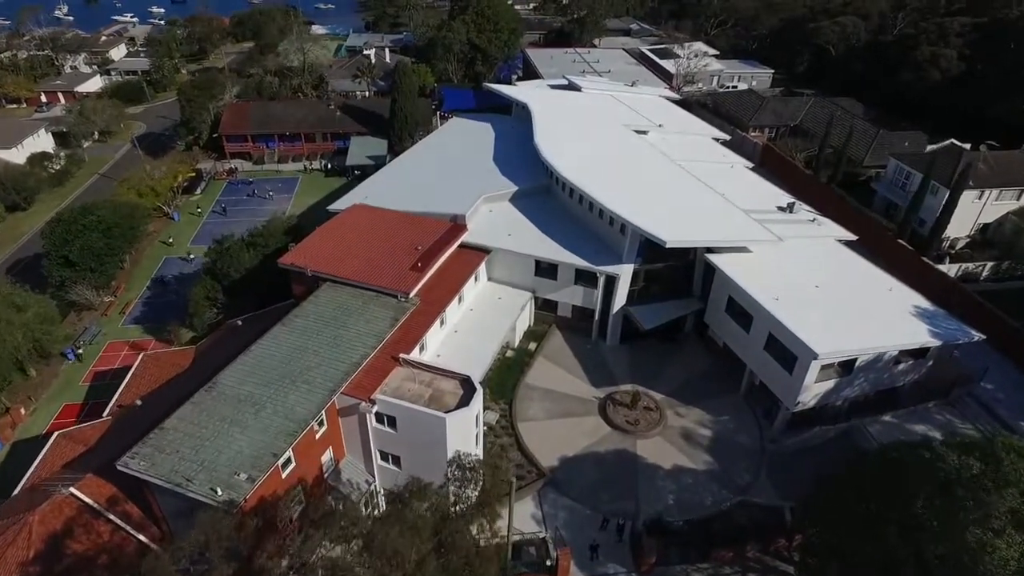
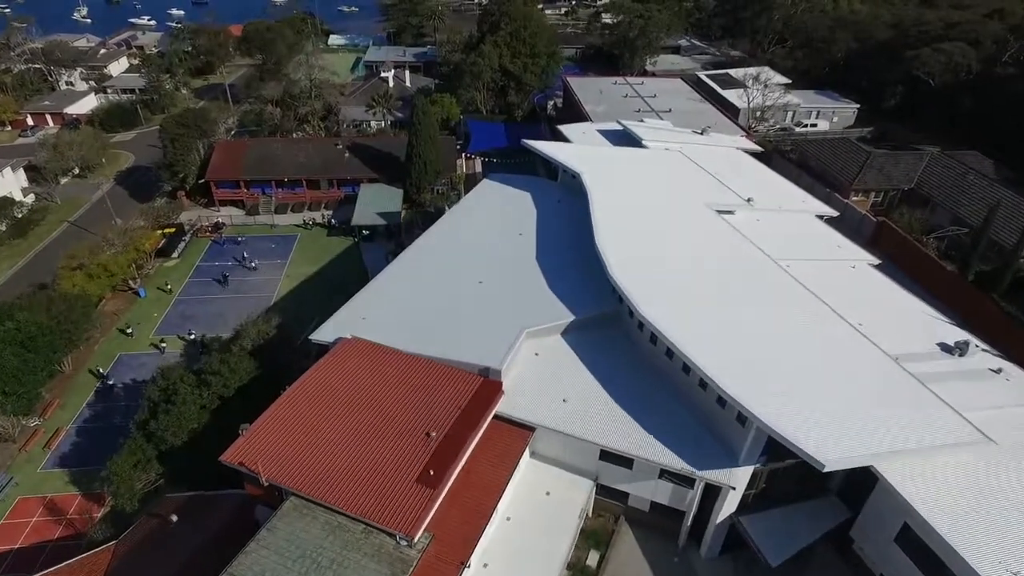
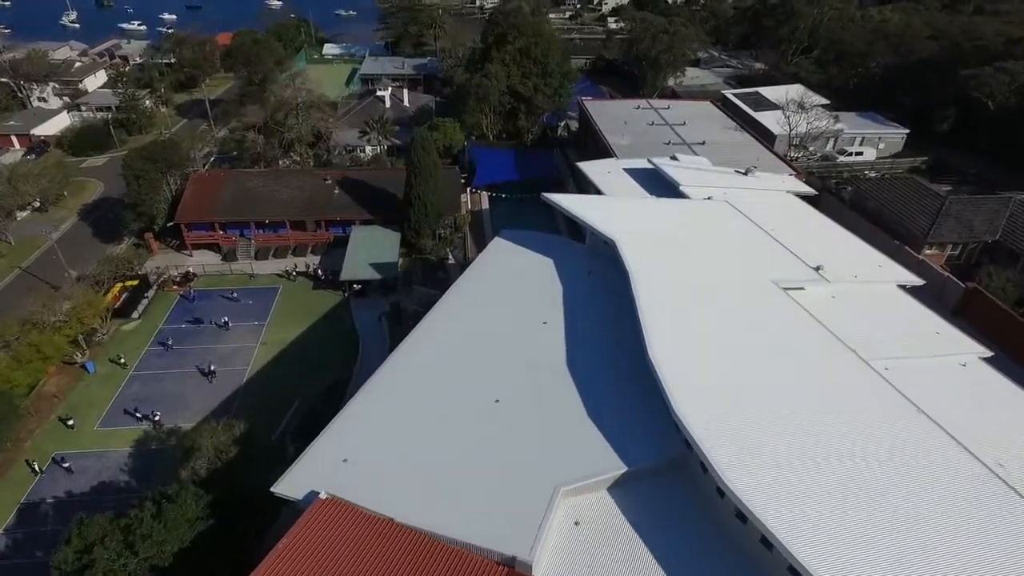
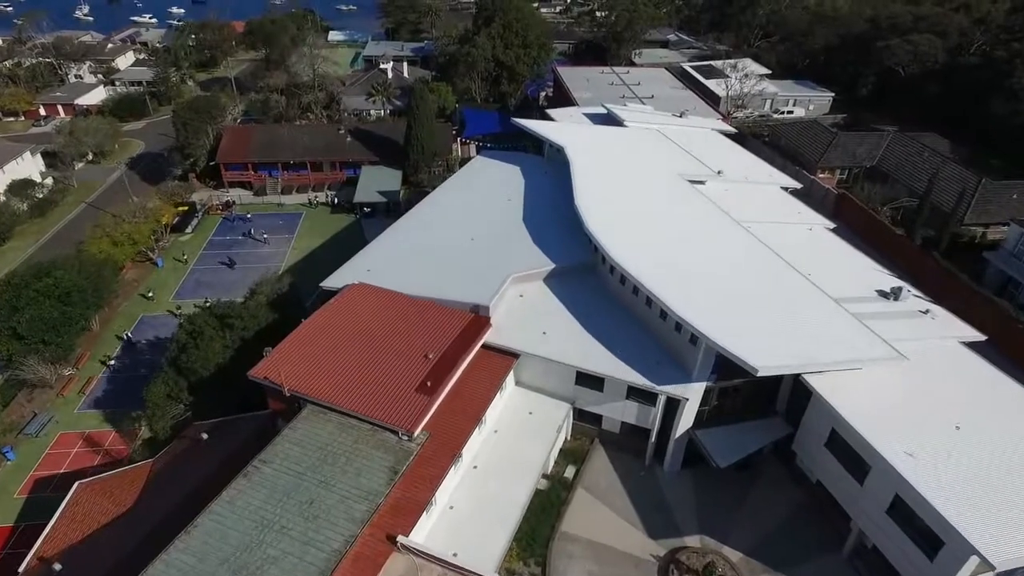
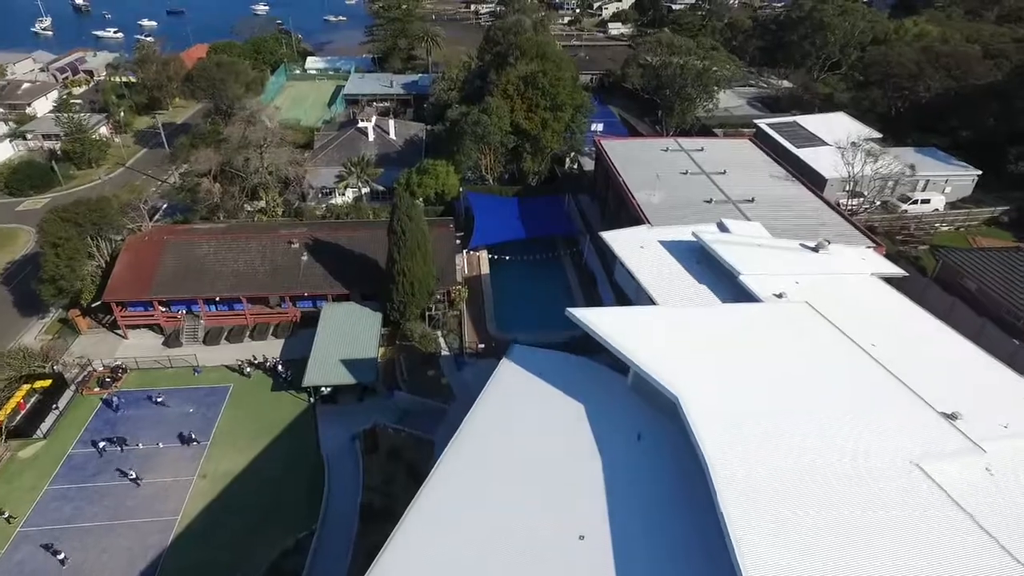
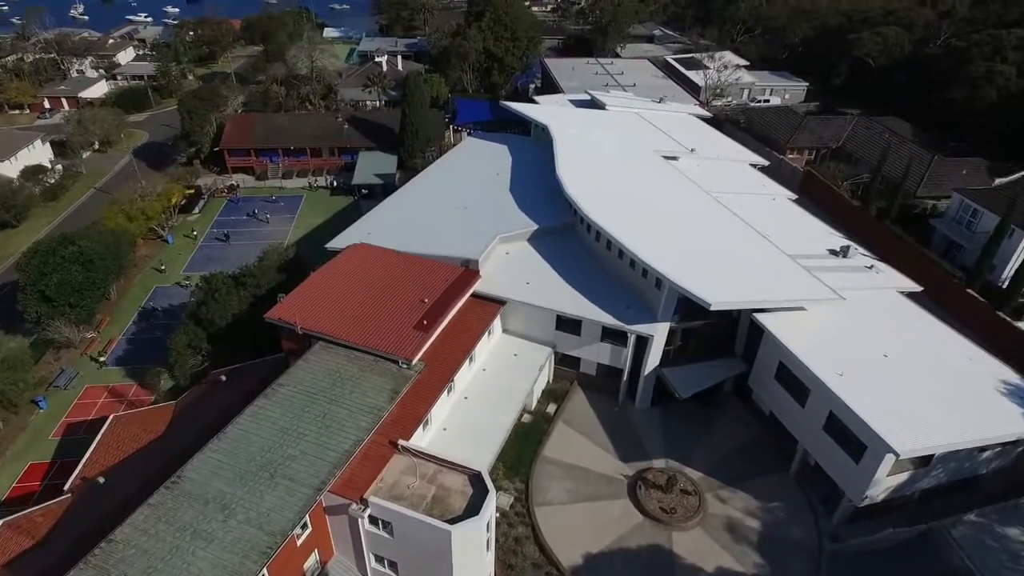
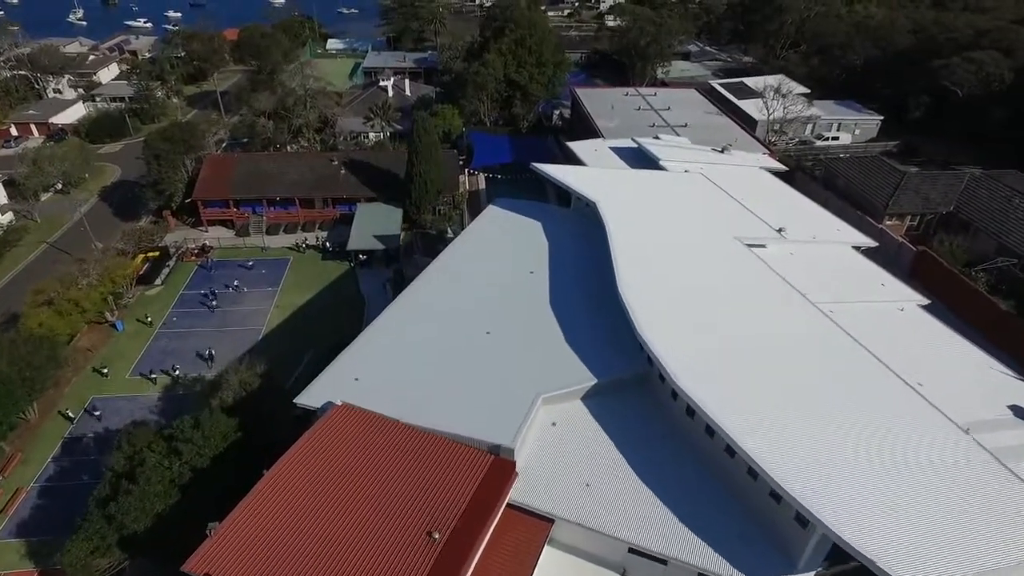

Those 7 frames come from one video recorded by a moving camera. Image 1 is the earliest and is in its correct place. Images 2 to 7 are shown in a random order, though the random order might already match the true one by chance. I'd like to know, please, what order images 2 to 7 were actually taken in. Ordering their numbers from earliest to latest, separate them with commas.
6, 4, 2, 7, 3, 5
